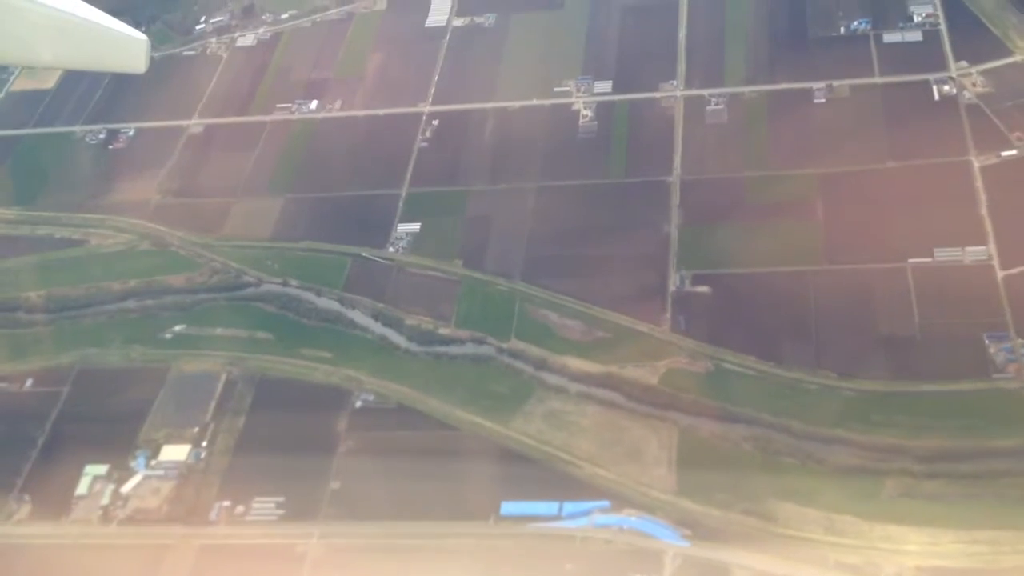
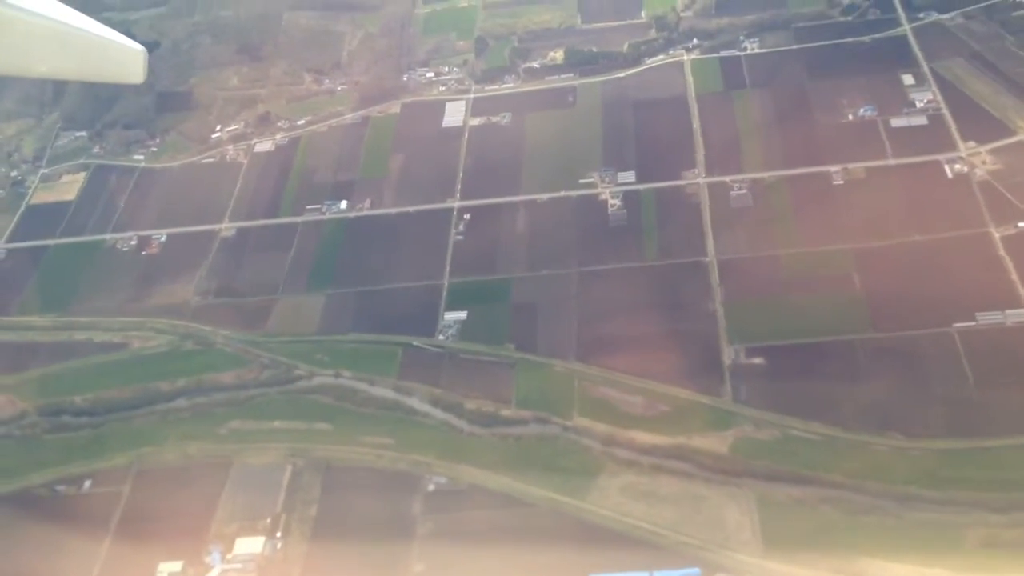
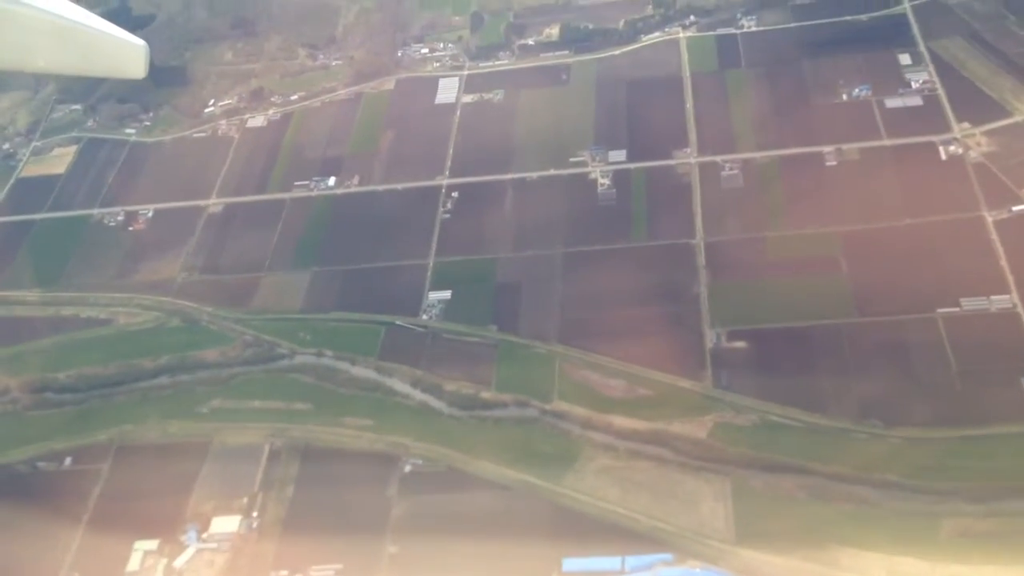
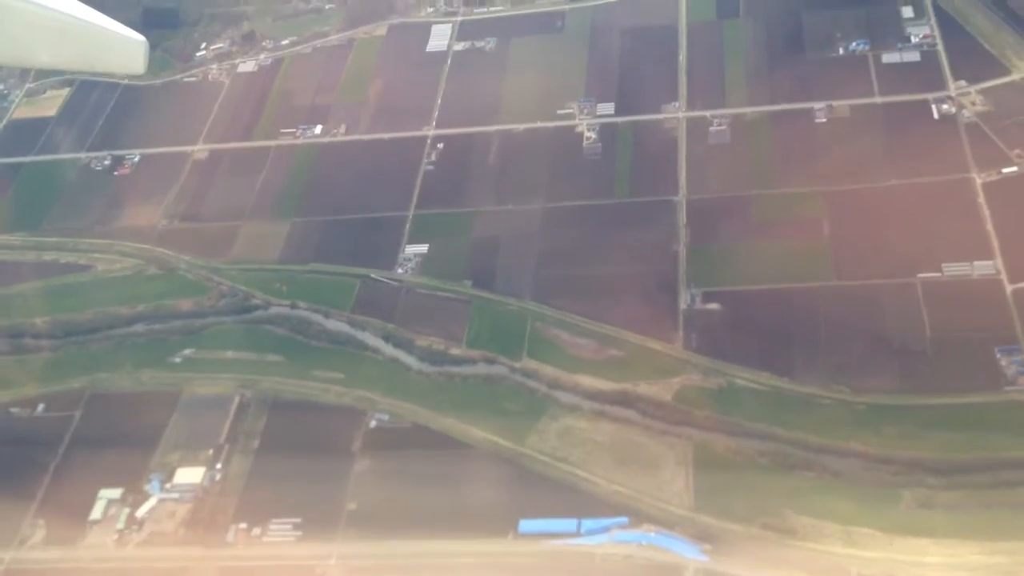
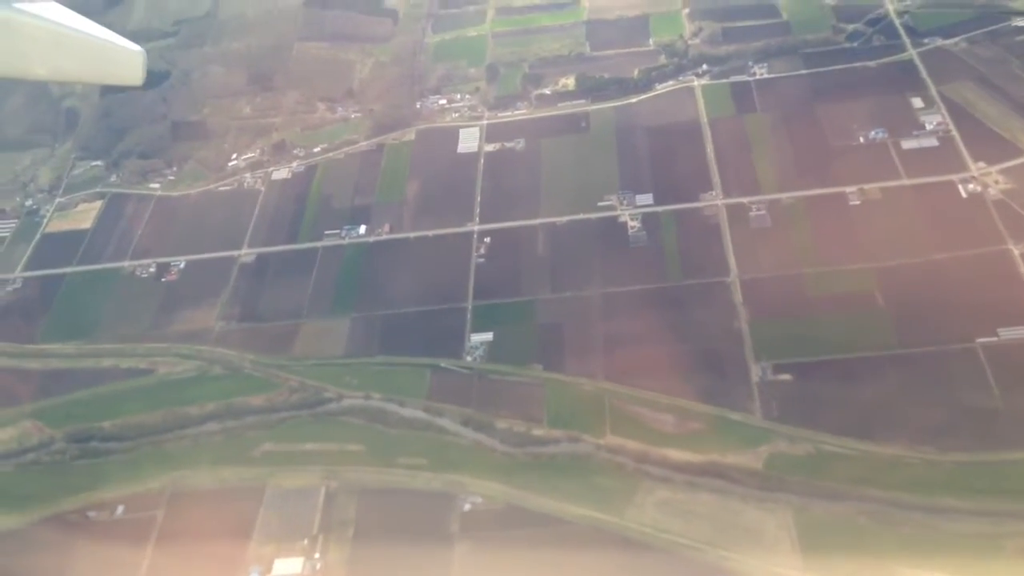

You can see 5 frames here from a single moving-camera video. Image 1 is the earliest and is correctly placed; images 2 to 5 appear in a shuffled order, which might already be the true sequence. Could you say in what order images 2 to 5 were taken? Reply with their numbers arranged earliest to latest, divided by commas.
4, 3, 2, 5
